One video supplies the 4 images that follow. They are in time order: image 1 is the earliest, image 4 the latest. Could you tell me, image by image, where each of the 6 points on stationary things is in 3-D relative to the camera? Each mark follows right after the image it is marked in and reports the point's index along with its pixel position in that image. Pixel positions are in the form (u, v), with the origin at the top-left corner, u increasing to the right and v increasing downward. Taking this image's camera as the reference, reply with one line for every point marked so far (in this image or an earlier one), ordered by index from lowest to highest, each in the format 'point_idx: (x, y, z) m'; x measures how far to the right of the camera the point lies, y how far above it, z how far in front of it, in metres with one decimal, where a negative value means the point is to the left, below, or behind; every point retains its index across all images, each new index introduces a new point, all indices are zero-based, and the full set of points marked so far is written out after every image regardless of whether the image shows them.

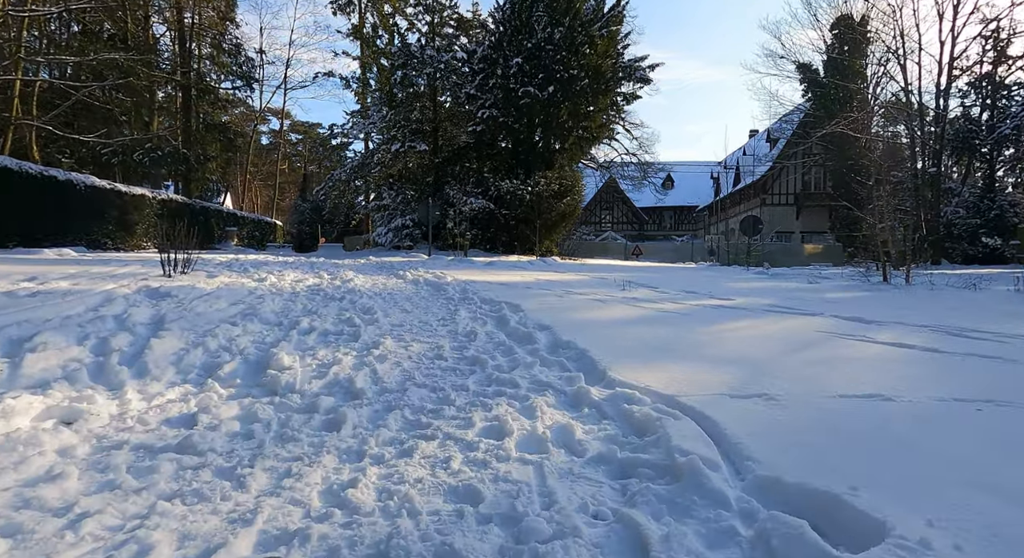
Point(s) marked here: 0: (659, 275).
0: (+3.2, +0.1, +14.5) m
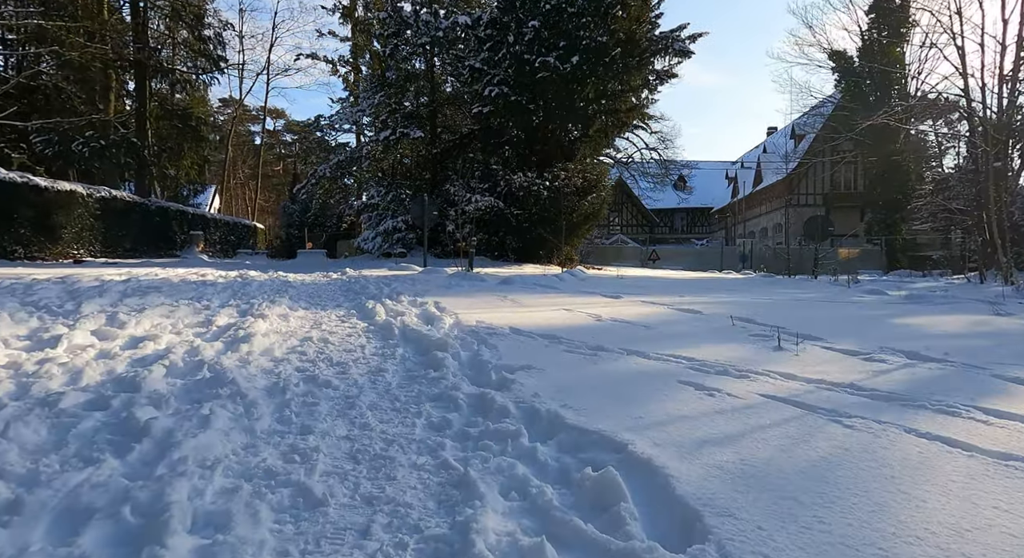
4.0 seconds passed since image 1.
0: (+3.6, -0.3, +9.8) m
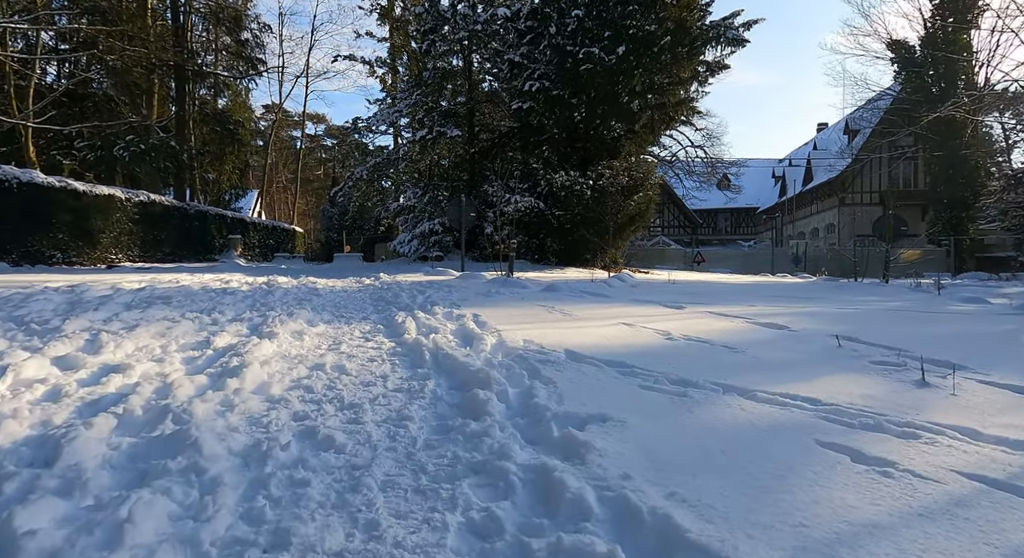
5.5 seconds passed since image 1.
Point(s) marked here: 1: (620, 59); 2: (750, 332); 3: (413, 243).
0: (+4.3, -0.4, +8.5) m
1: (+2.5, +5.0, +14.4) m
2: (+2.3, -0.5, +6.1) m
3: (-2.7, +1.0, +17.5) m
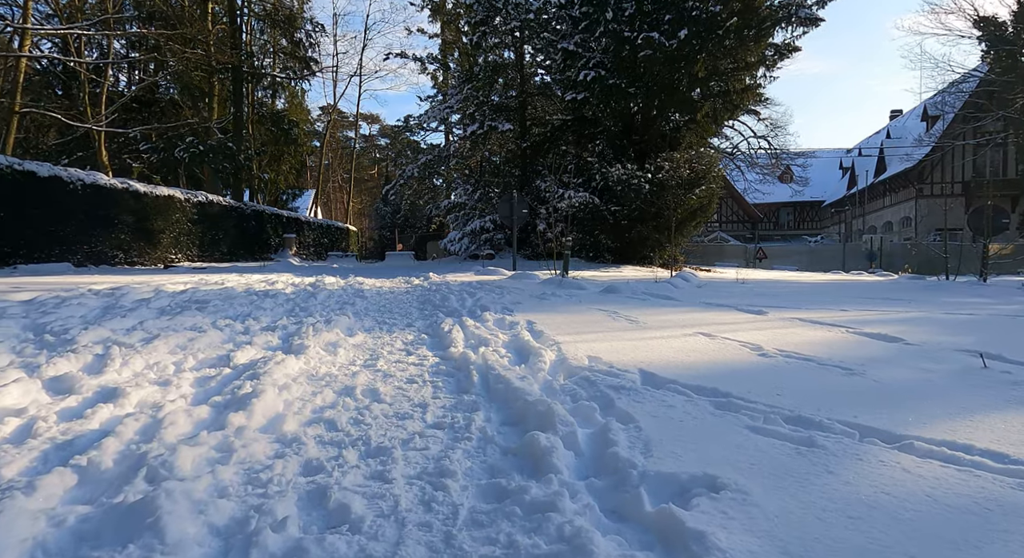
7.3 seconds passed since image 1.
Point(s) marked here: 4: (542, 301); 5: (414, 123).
0: (+5.0, -0.4, +7.3) m
1: (+3.6, +5.0, +13.3) m
2: (+2.8, -0.5, +5.1) m
3: (-1.3, +1.0, +16.9) m
4: (+0.4, -0.3, +8.4) m
5: (-2.9, +4.6, +18.4) m
